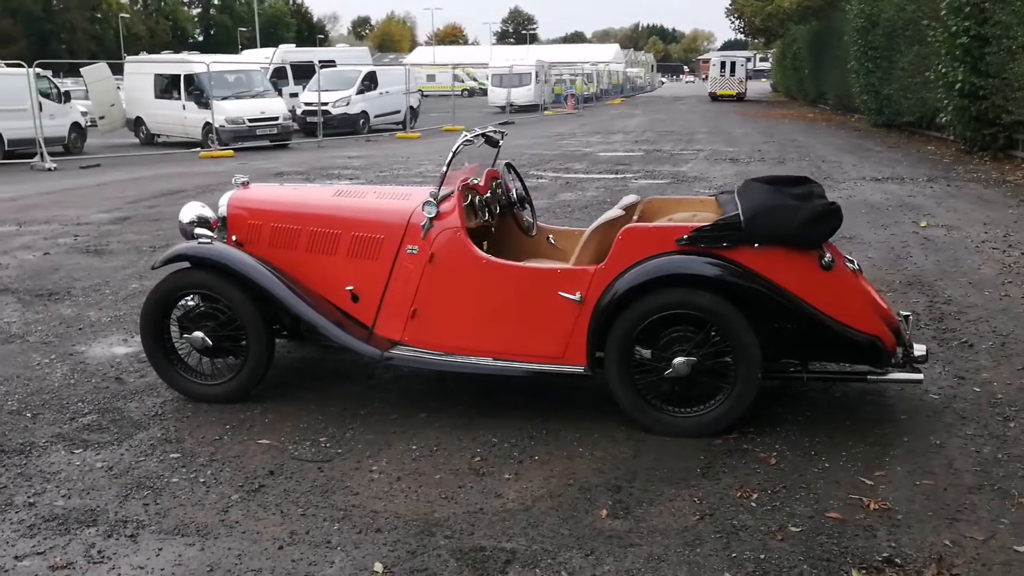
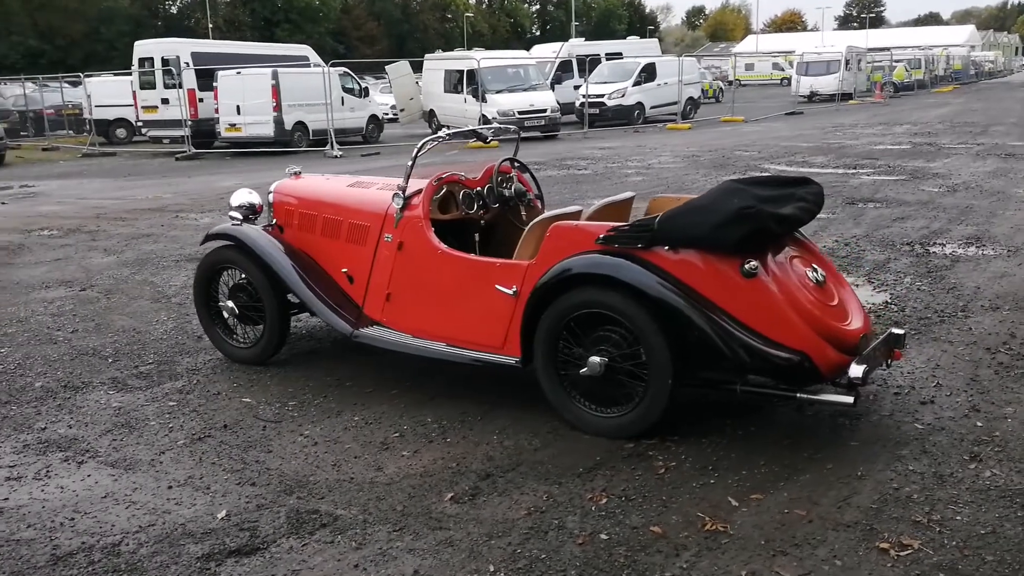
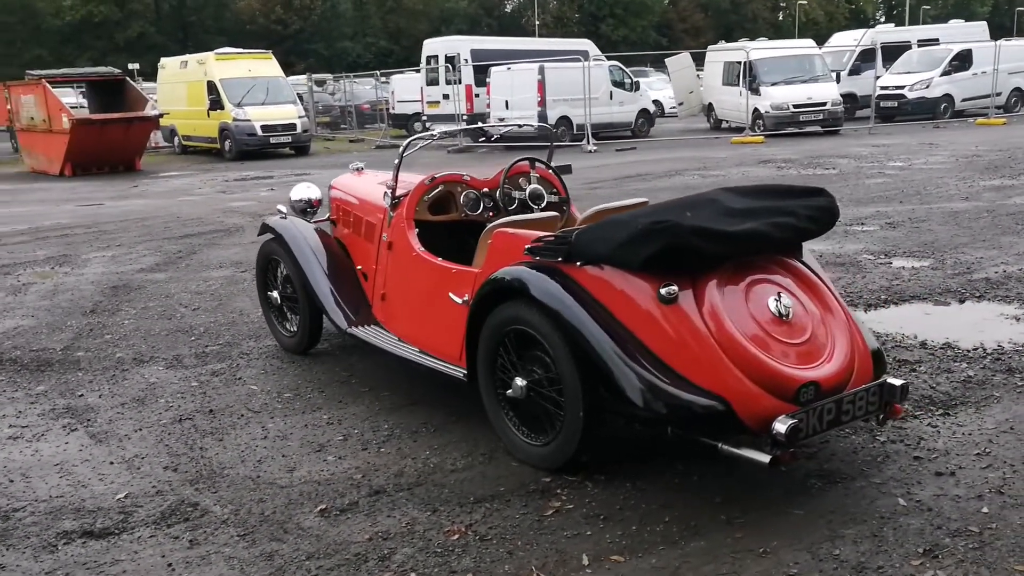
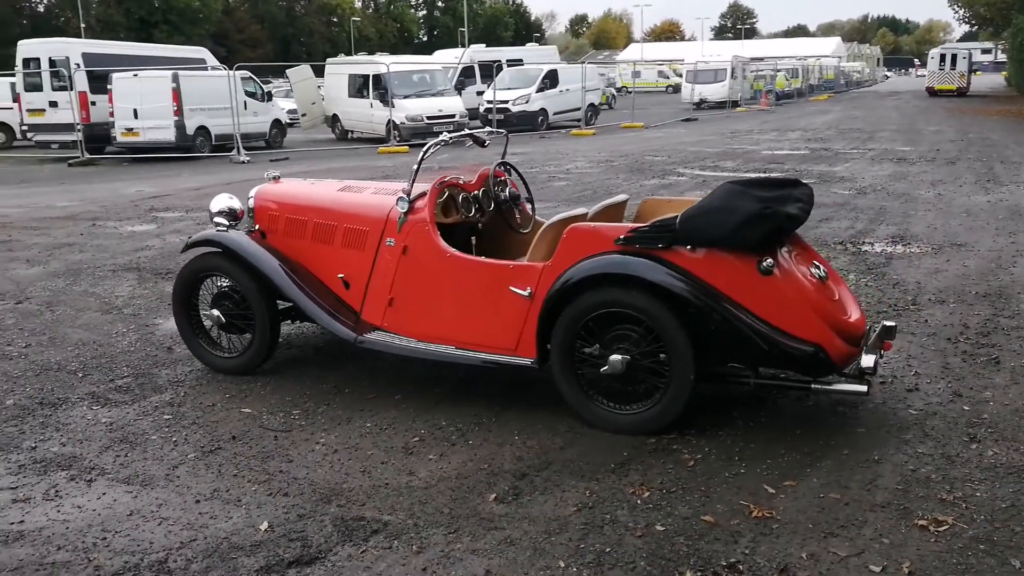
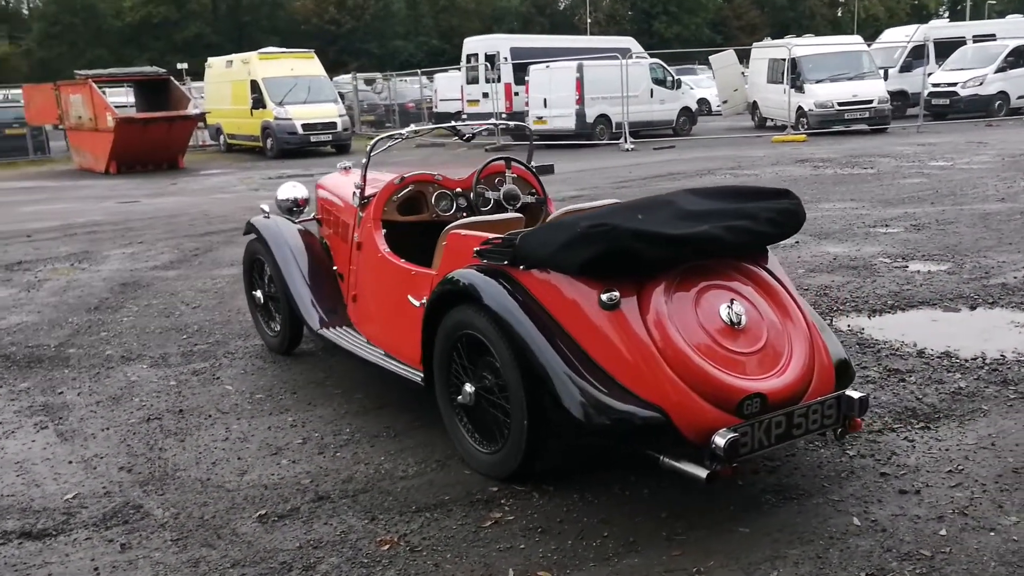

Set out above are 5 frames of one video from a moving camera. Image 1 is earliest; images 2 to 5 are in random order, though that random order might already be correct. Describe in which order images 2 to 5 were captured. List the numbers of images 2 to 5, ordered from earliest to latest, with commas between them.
4, 2, 3, 5
